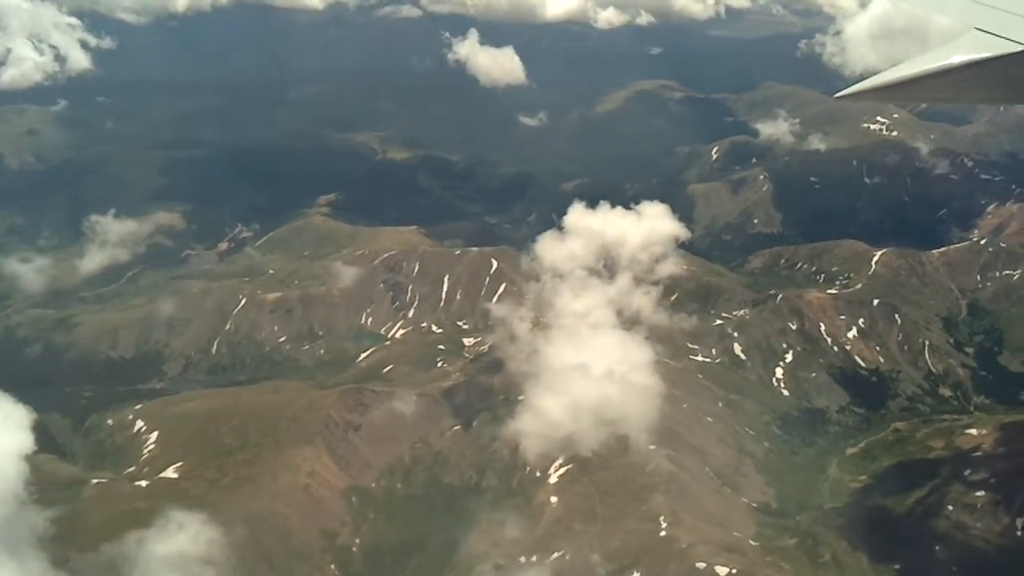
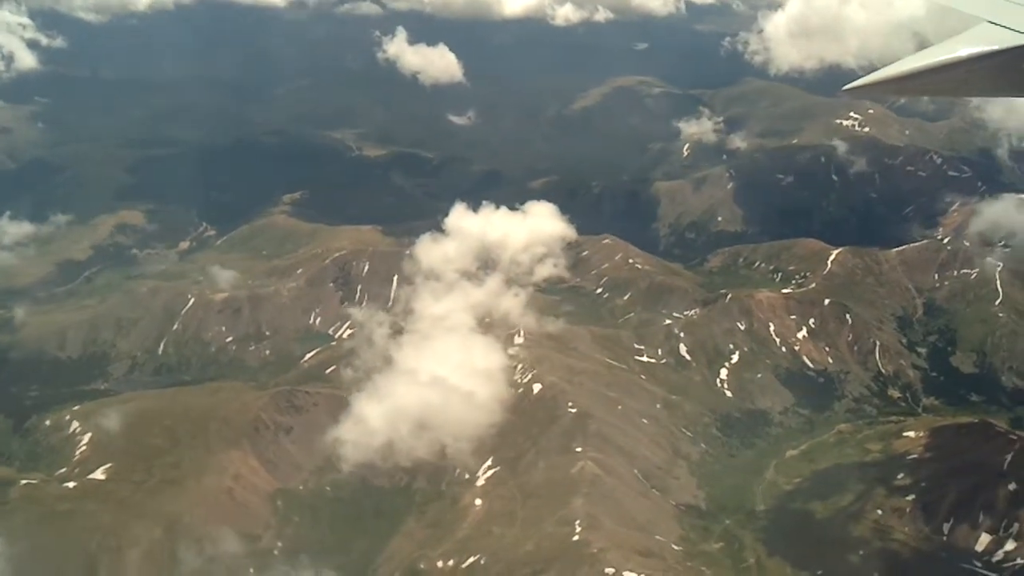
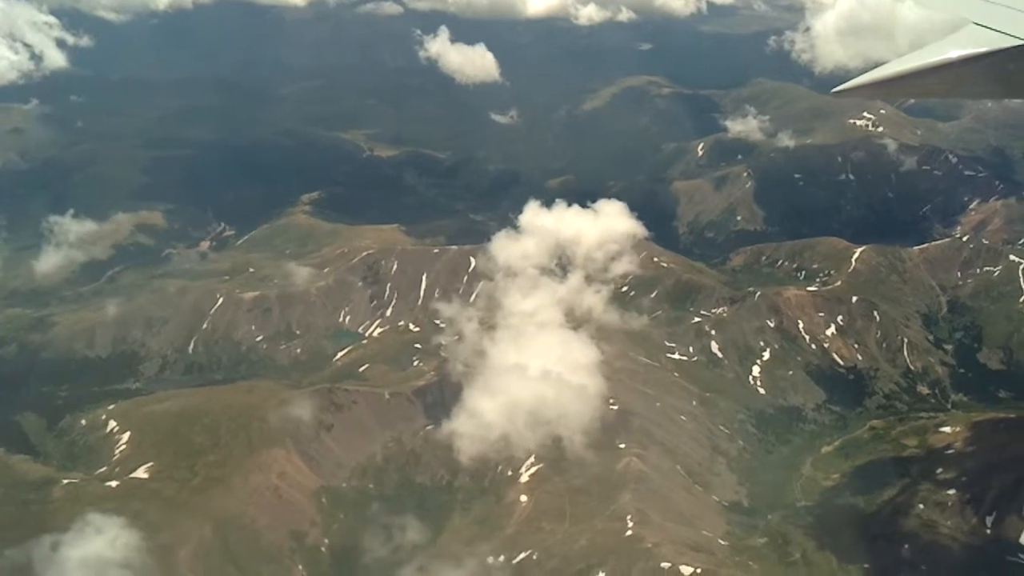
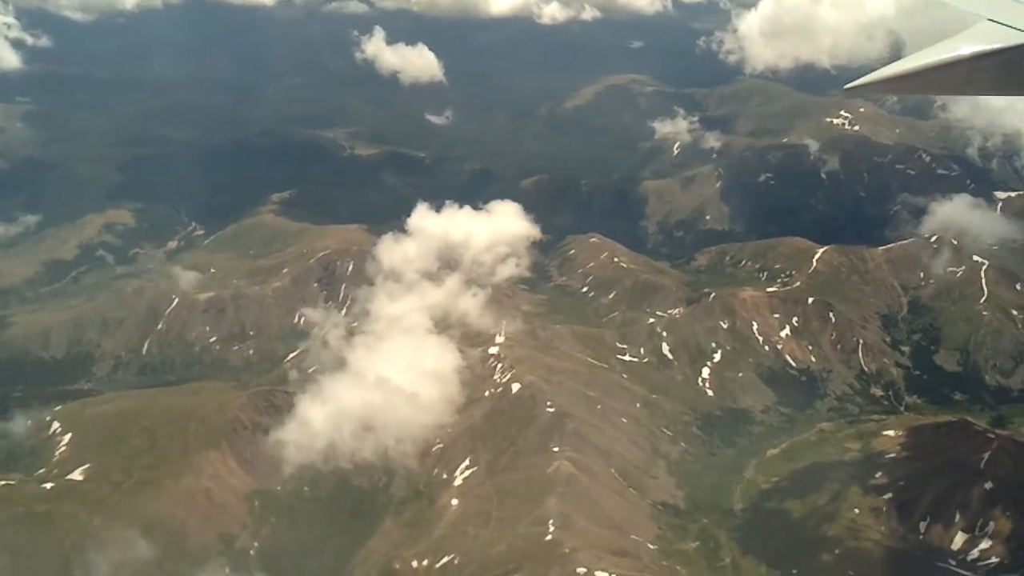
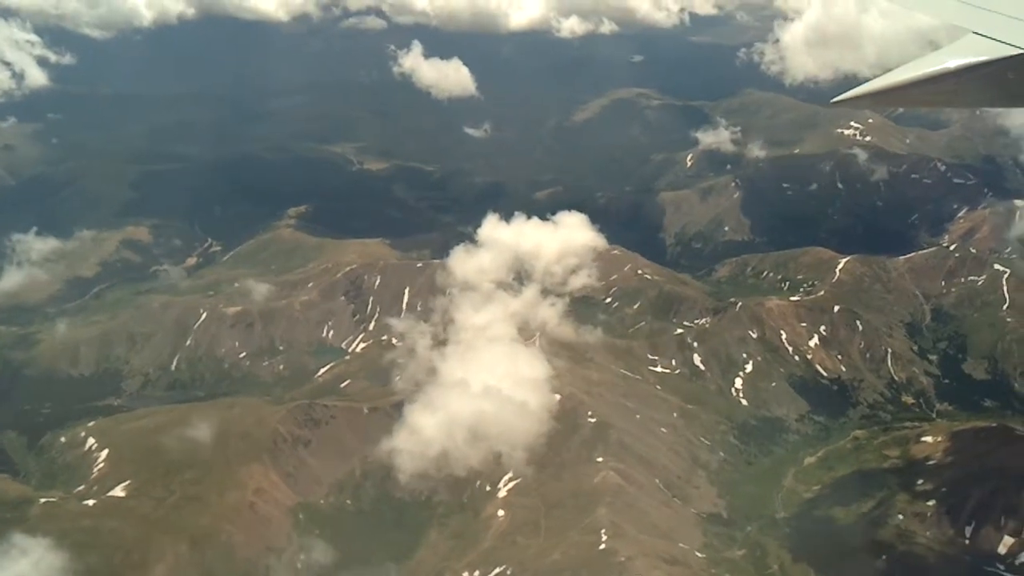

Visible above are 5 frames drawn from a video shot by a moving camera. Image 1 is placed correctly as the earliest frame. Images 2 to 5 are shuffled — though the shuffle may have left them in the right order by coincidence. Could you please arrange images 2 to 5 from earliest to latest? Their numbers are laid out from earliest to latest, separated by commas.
3, 5, 2, 4
